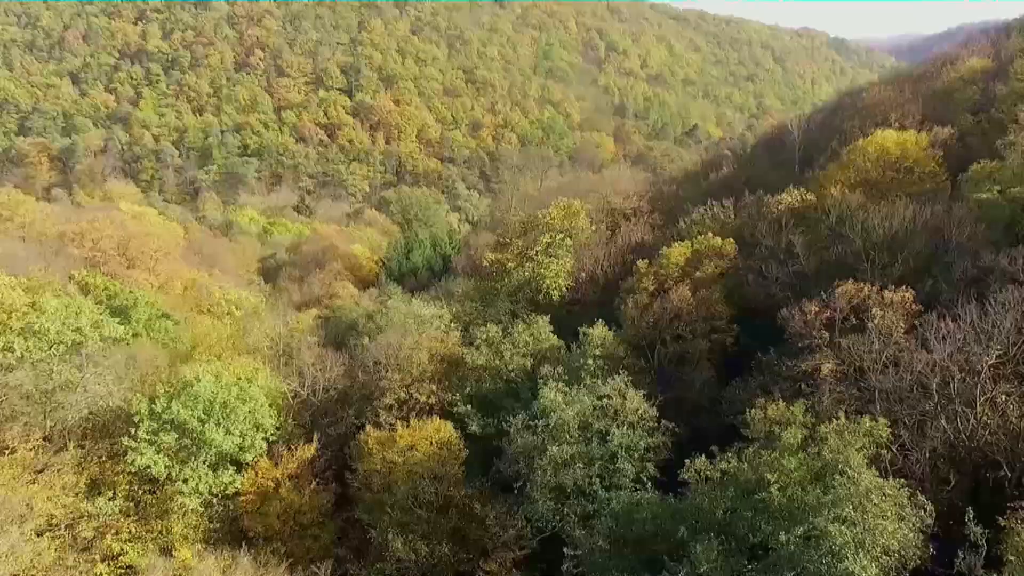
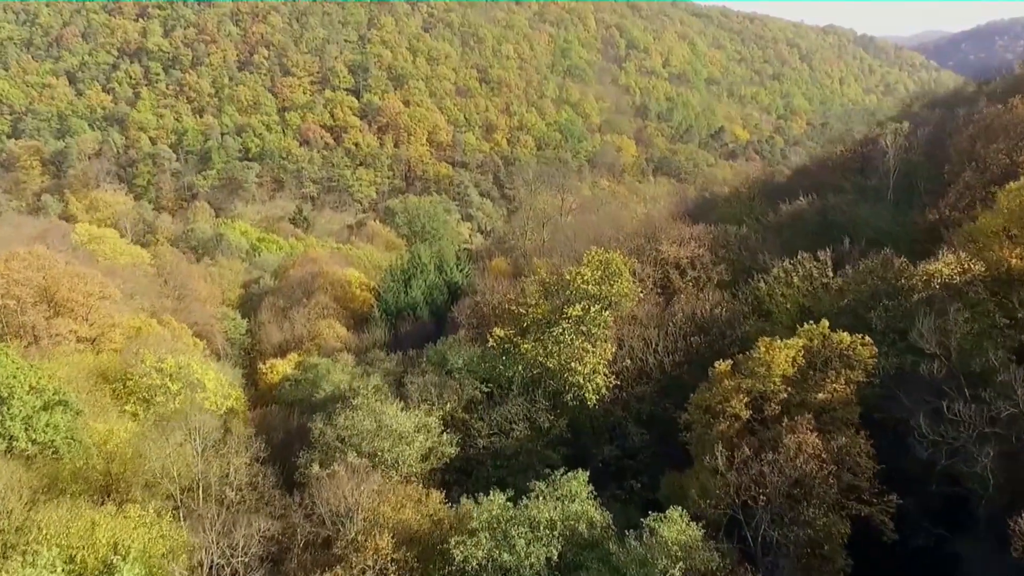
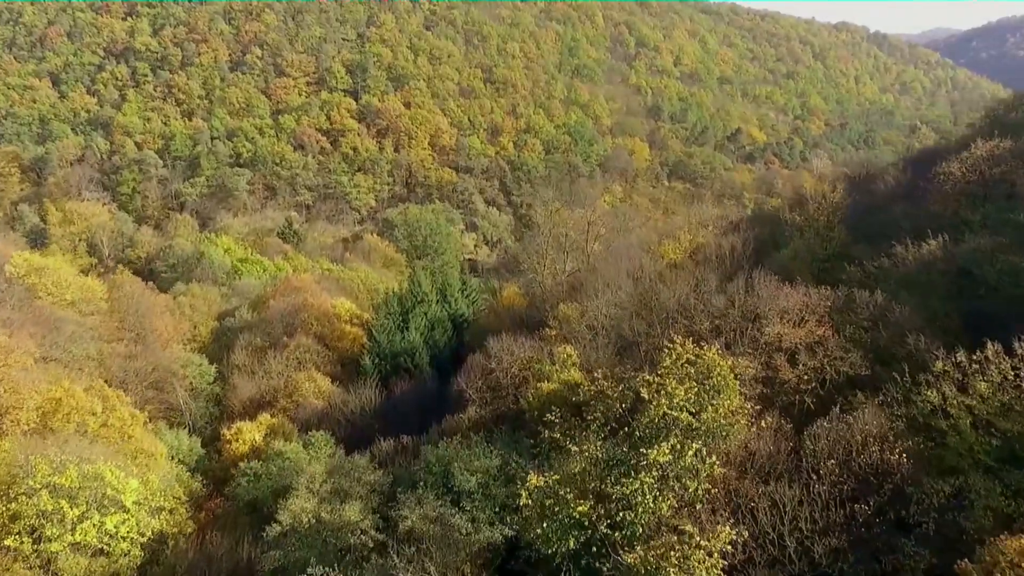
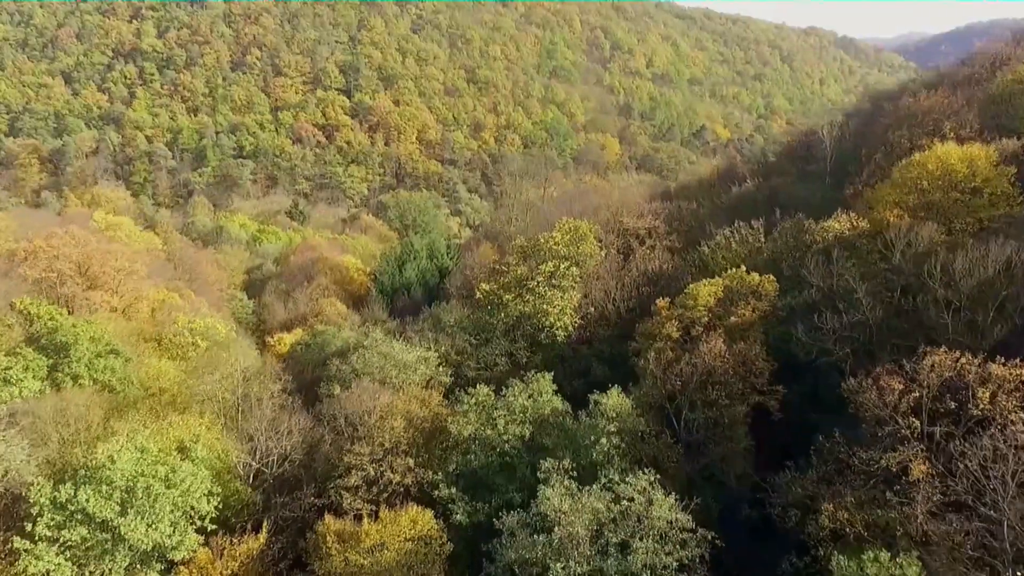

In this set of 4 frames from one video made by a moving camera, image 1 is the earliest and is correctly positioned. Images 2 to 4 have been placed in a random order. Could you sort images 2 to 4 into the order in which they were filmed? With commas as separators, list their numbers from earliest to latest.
4, 2, 3
